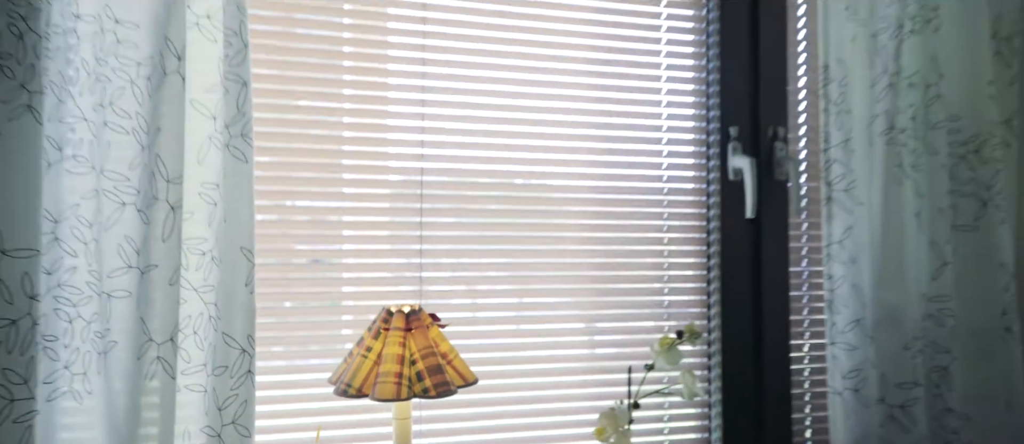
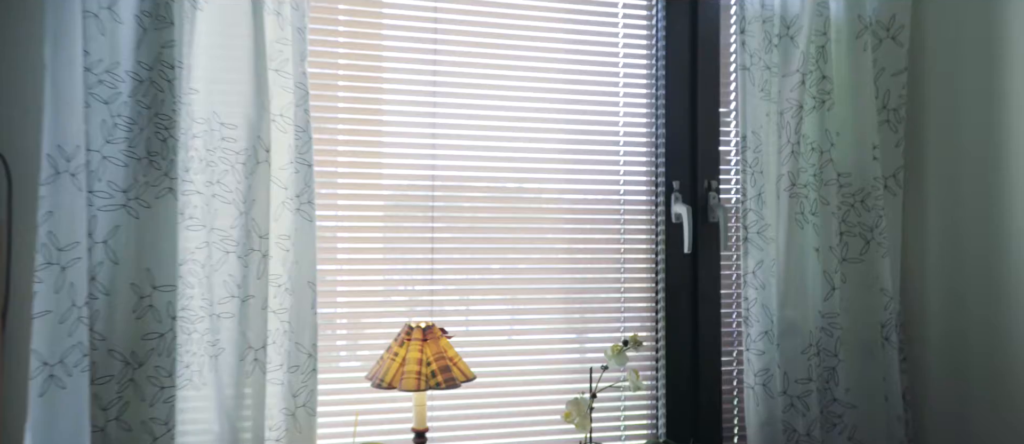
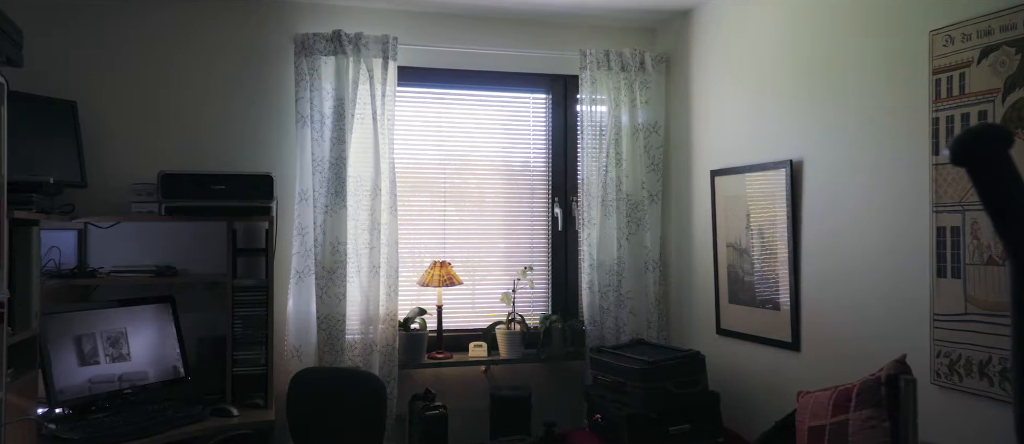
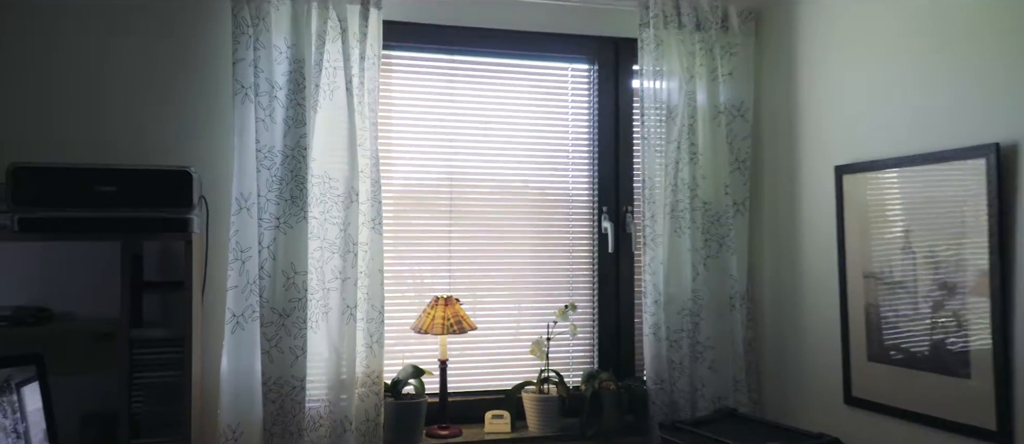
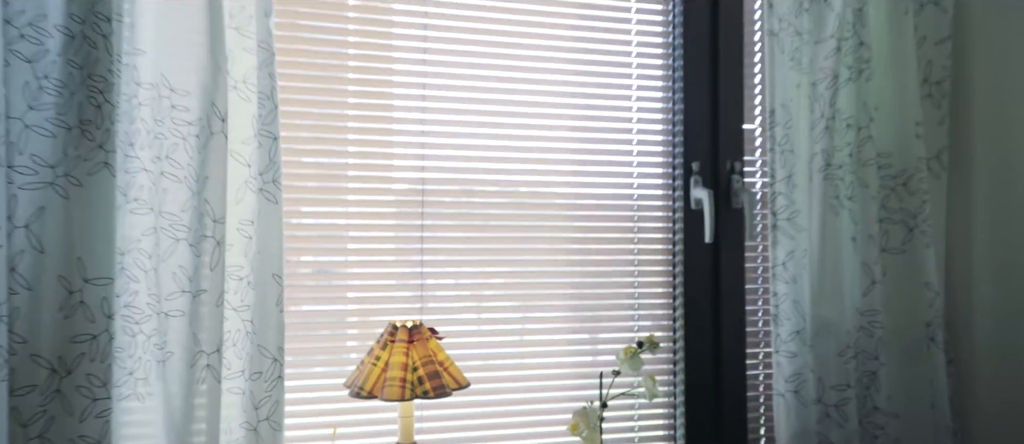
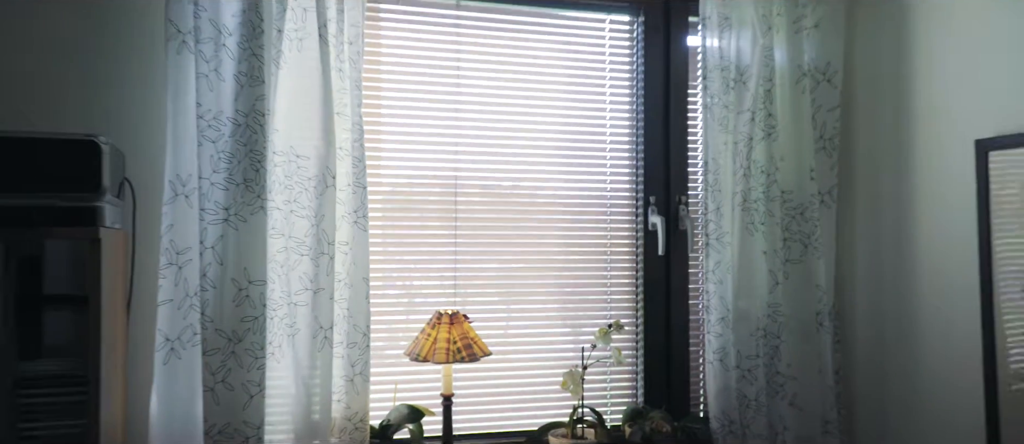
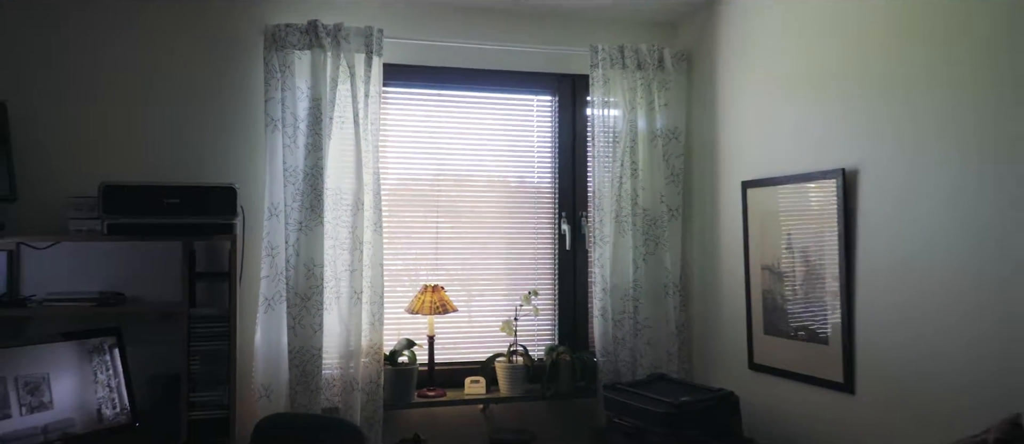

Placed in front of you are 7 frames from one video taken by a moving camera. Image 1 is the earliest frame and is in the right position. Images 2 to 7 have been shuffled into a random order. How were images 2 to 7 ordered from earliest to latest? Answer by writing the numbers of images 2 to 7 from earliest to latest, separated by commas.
5, 2, 6, 4, 7, 3
